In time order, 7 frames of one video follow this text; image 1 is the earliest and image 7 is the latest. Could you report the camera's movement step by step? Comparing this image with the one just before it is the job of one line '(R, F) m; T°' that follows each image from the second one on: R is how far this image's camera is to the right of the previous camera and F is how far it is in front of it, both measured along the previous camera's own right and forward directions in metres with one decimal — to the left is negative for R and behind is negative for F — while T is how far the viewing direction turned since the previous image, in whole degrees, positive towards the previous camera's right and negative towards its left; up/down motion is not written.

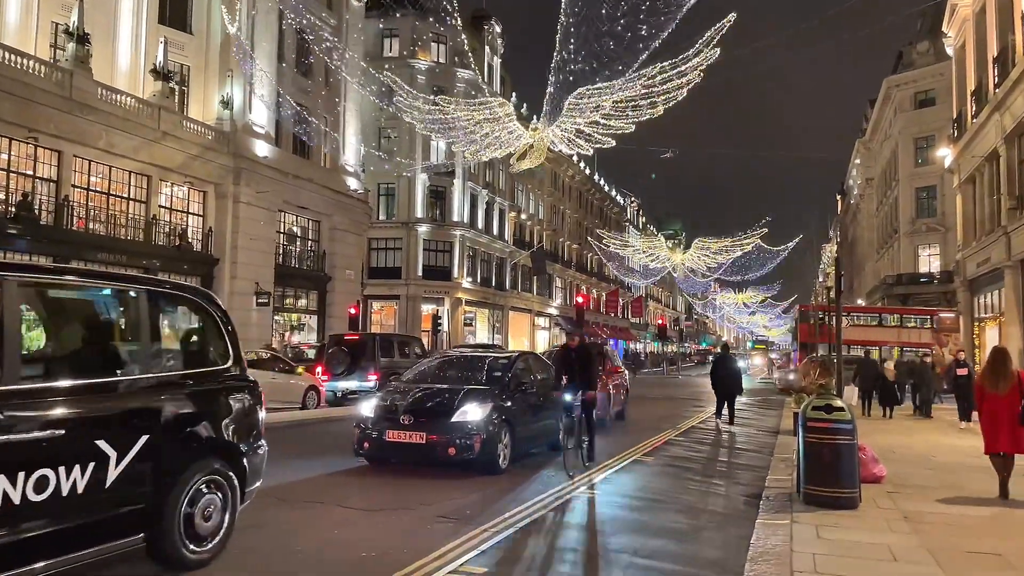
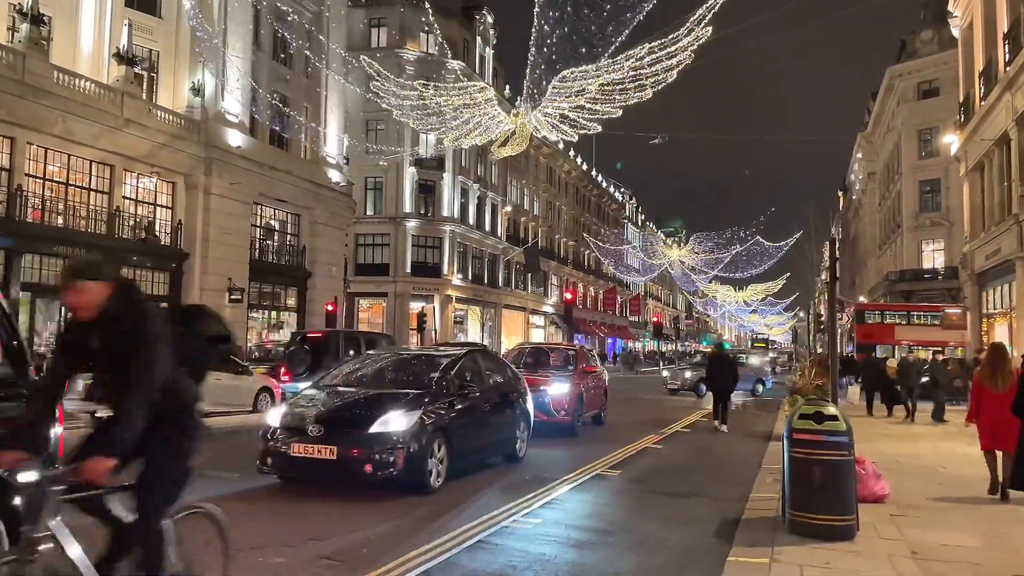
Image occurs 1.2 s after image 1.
(+0.6, +1.2) m; 0°
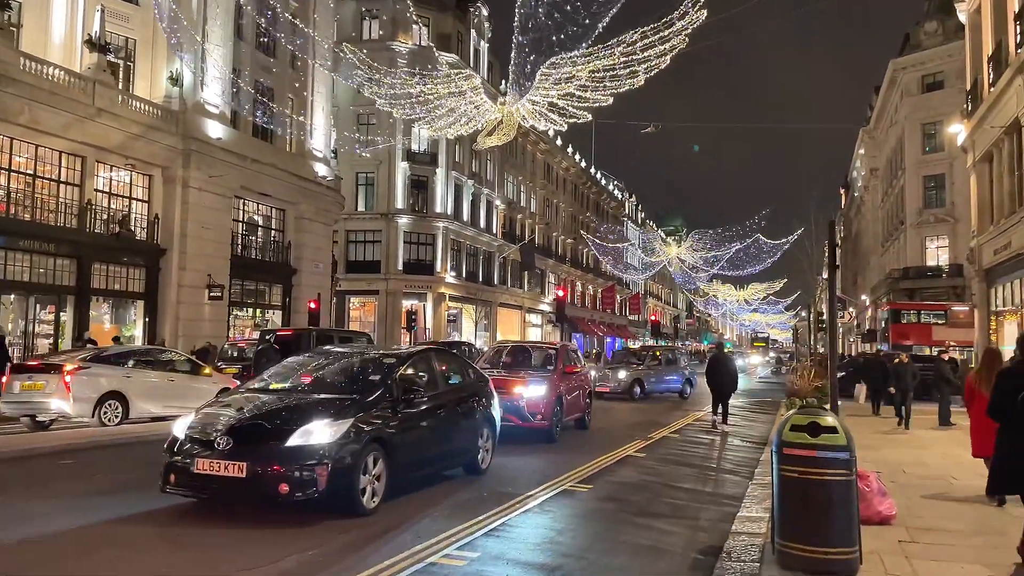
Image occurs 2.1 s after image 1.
(+0.4, +0.9) m; 0°
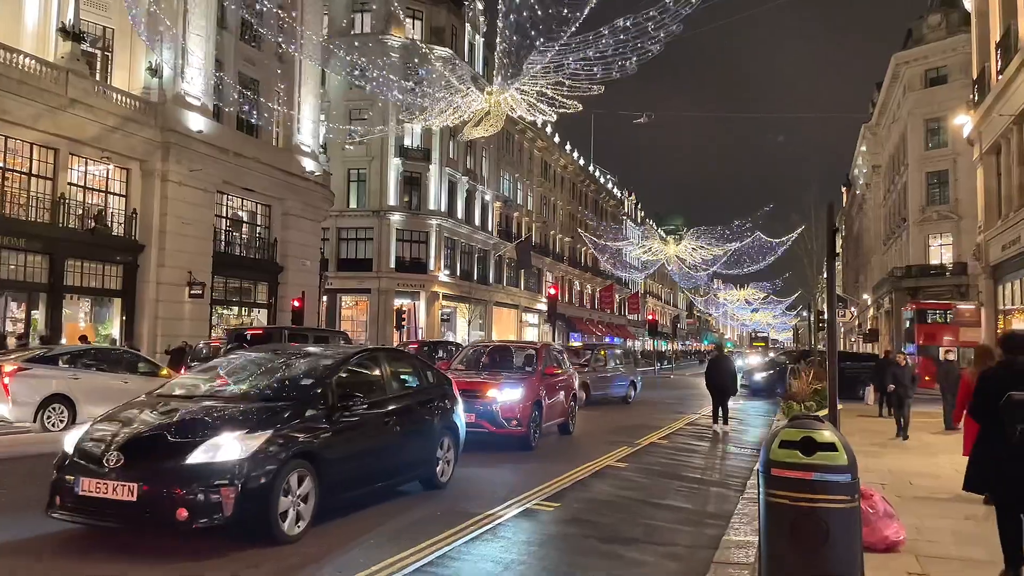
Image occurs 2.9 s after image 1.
(+0.4, +0.8) m; 0°
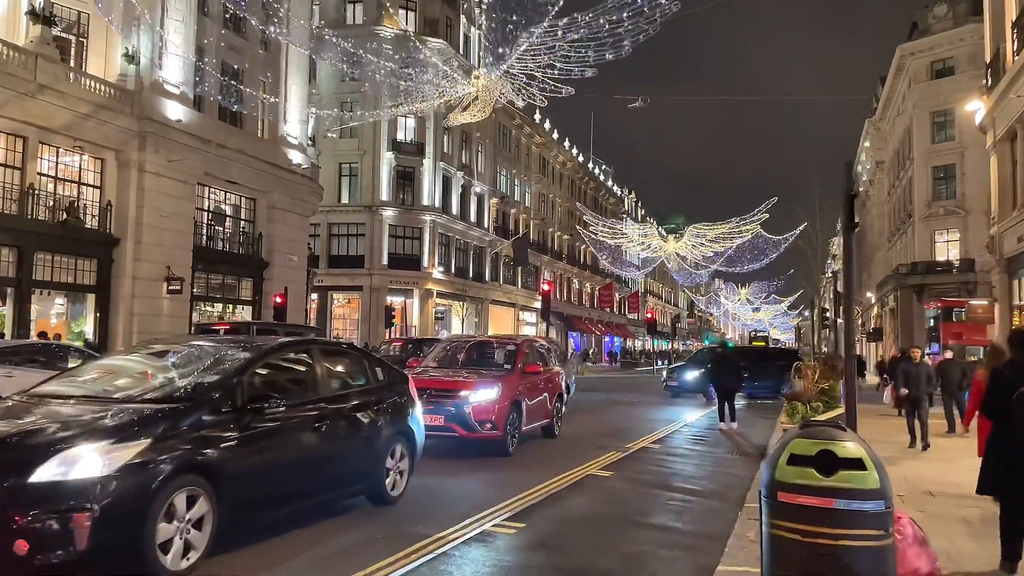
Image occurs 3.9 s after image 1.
(+0.3, +1.0) m; 0°
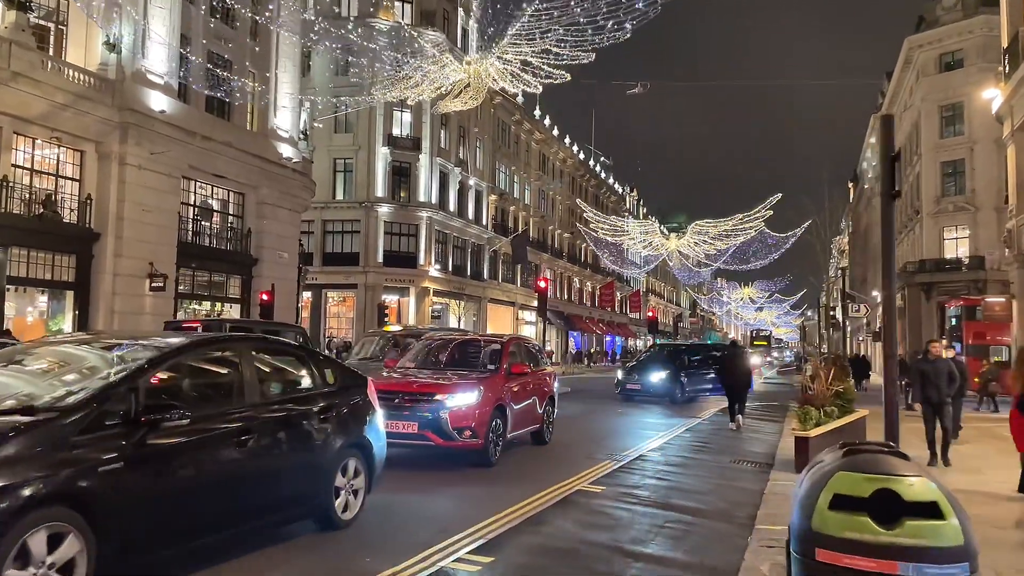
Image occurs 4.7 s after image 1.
(+0.2, +0.9) m; 0°
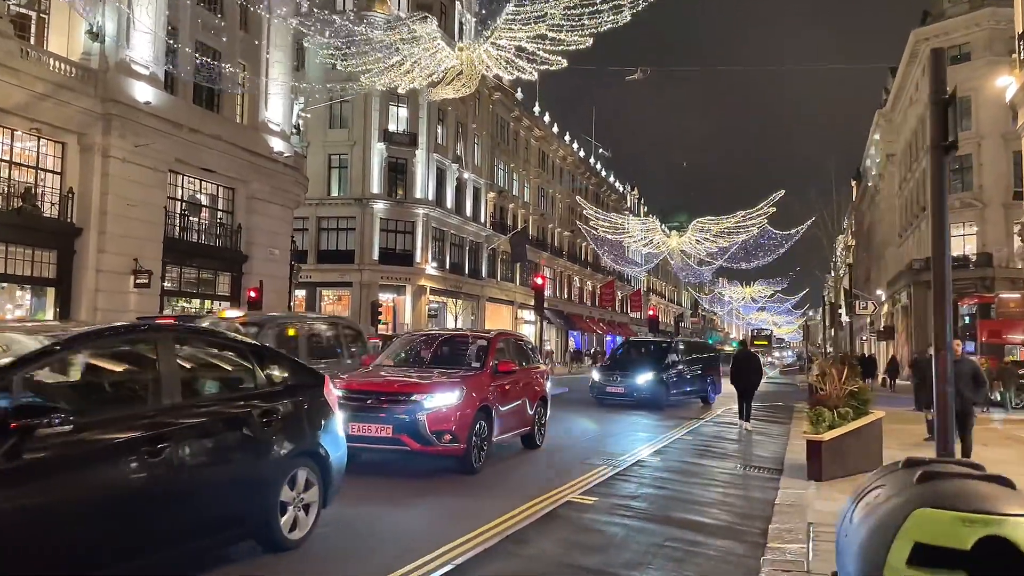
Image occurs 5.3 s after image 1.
(+0.2, +0.7) m; 0°
